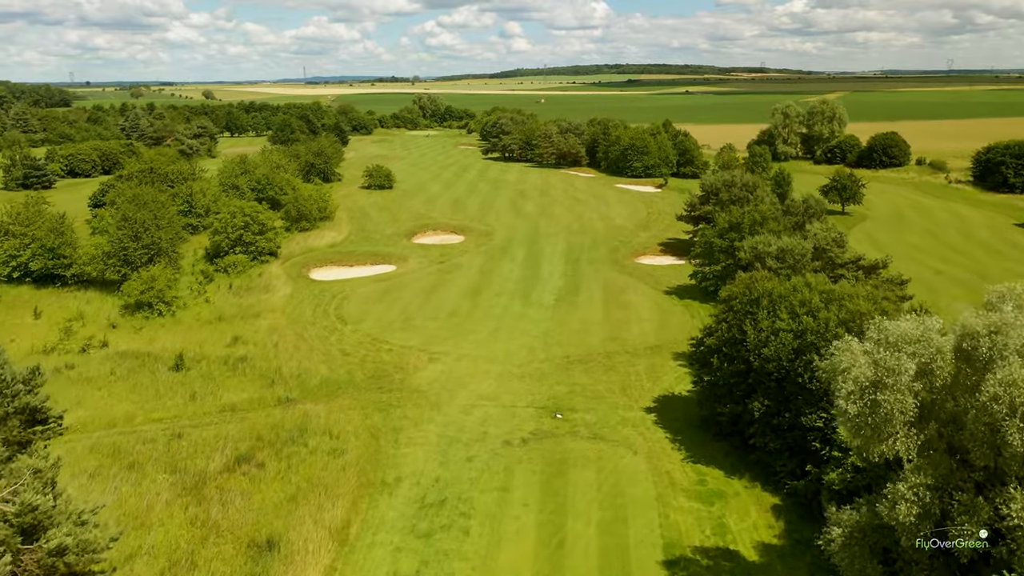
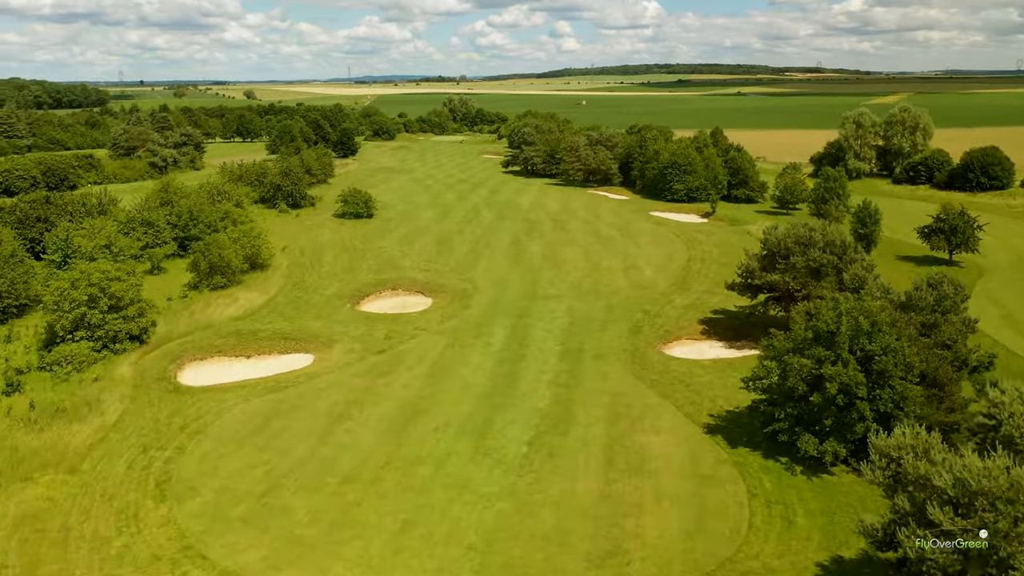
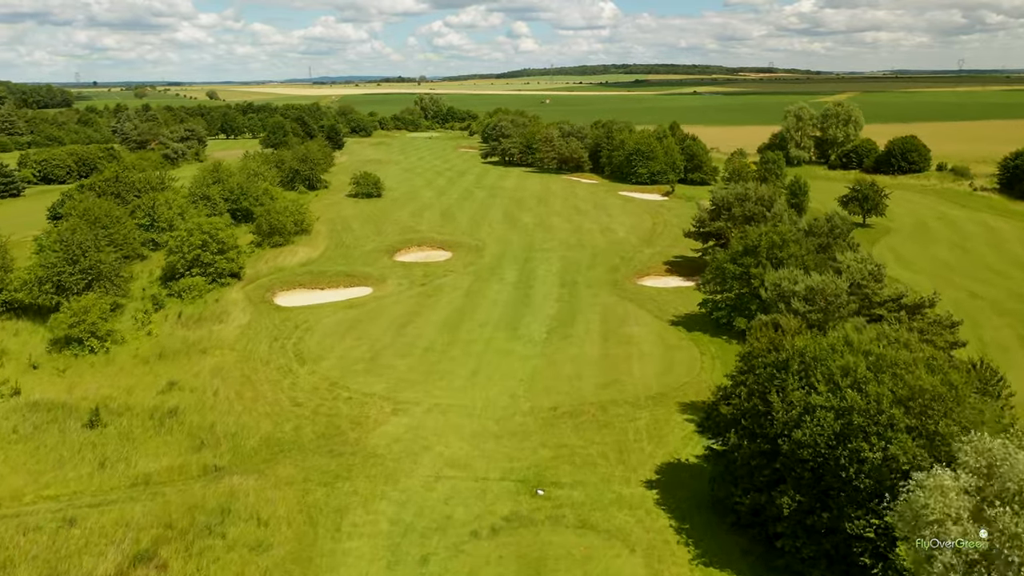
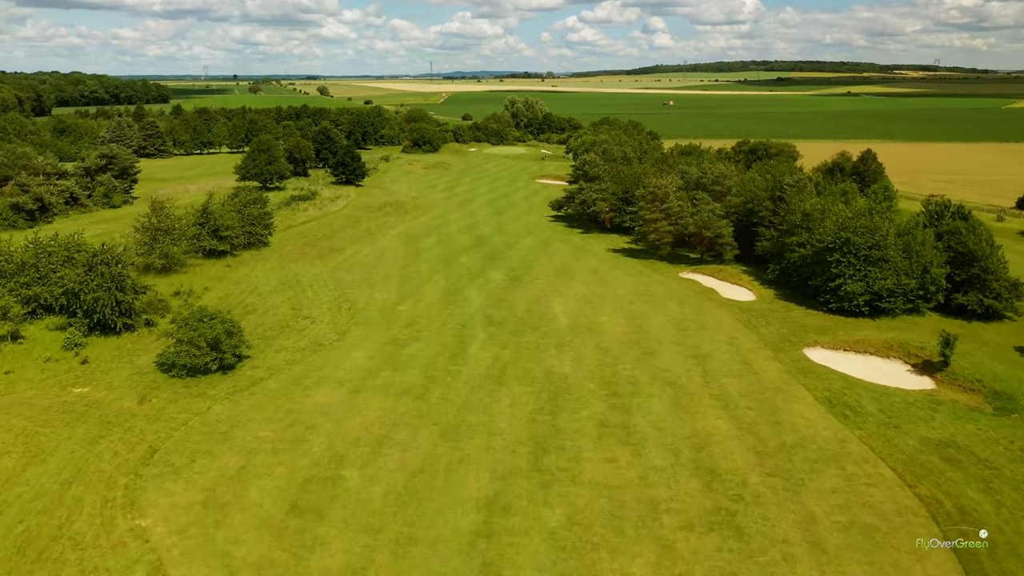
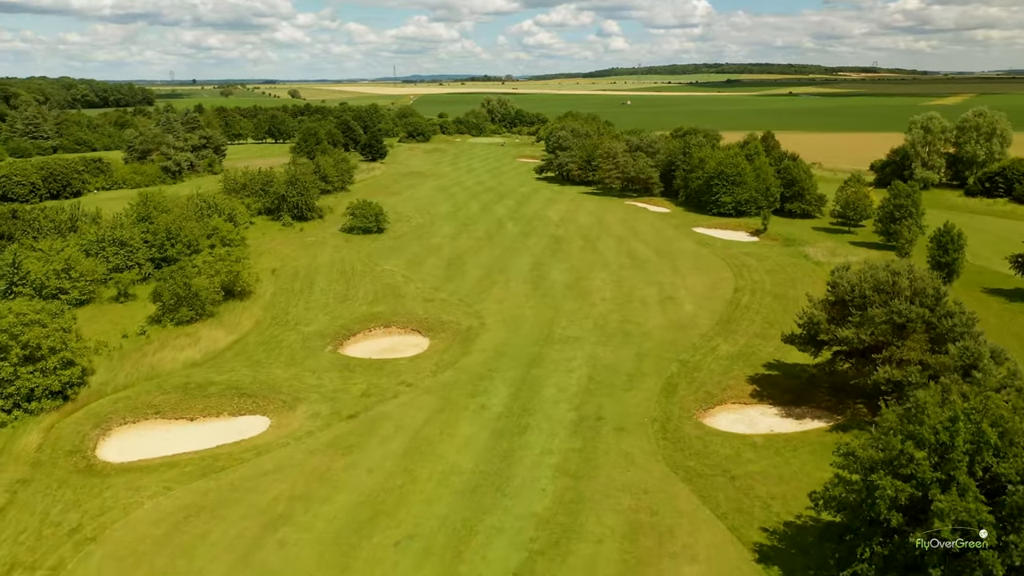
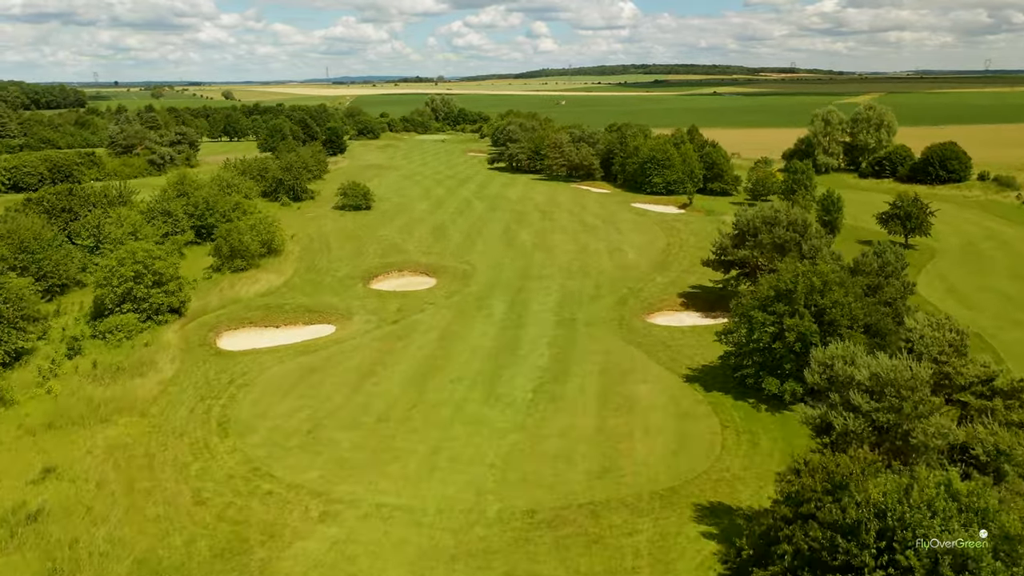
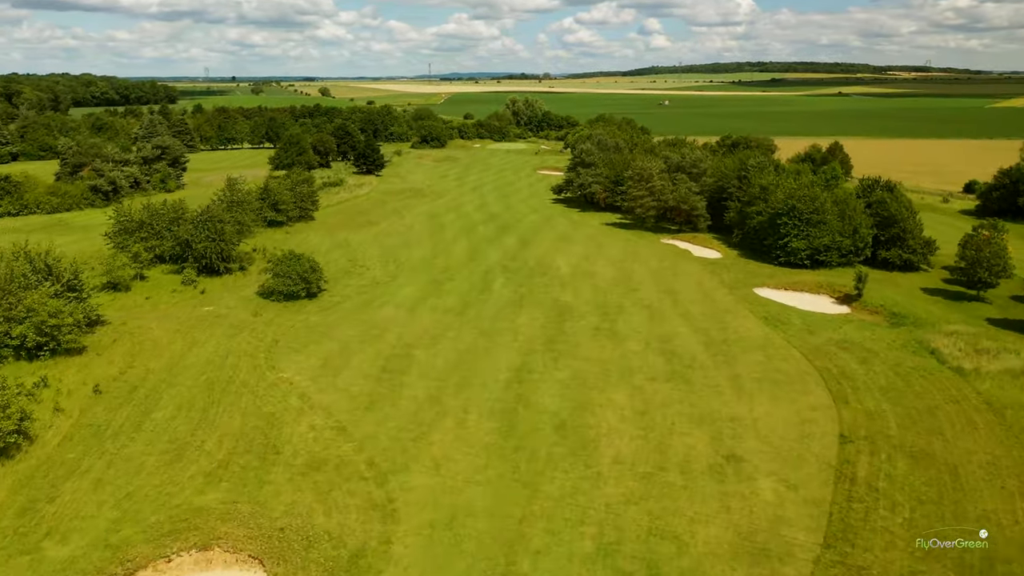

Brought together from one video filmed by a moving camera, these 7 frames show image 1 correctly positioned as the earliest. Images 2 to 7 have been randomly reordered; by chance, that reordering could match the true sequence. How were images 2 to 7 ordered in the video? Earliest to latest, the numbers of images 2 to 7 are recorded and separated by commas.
3, 6, 2, 5, 7, 4
